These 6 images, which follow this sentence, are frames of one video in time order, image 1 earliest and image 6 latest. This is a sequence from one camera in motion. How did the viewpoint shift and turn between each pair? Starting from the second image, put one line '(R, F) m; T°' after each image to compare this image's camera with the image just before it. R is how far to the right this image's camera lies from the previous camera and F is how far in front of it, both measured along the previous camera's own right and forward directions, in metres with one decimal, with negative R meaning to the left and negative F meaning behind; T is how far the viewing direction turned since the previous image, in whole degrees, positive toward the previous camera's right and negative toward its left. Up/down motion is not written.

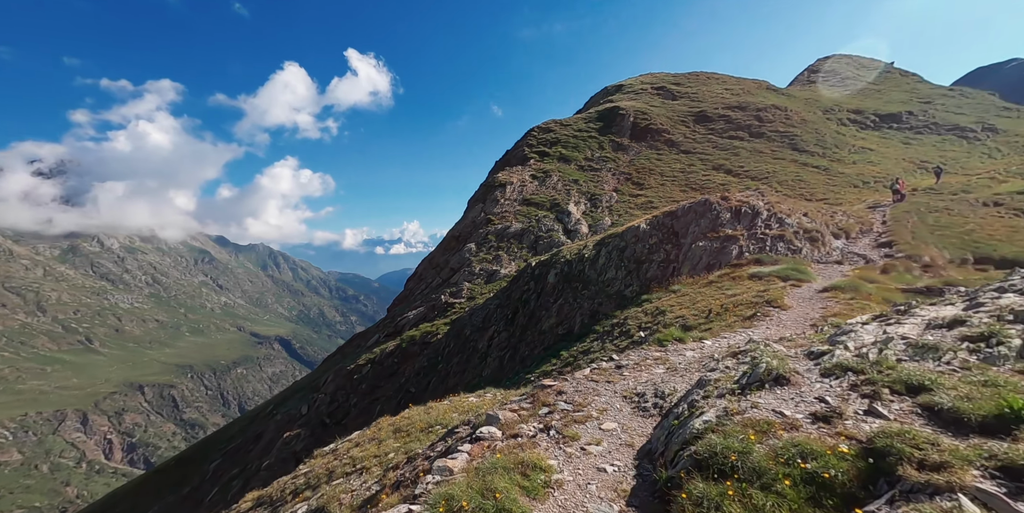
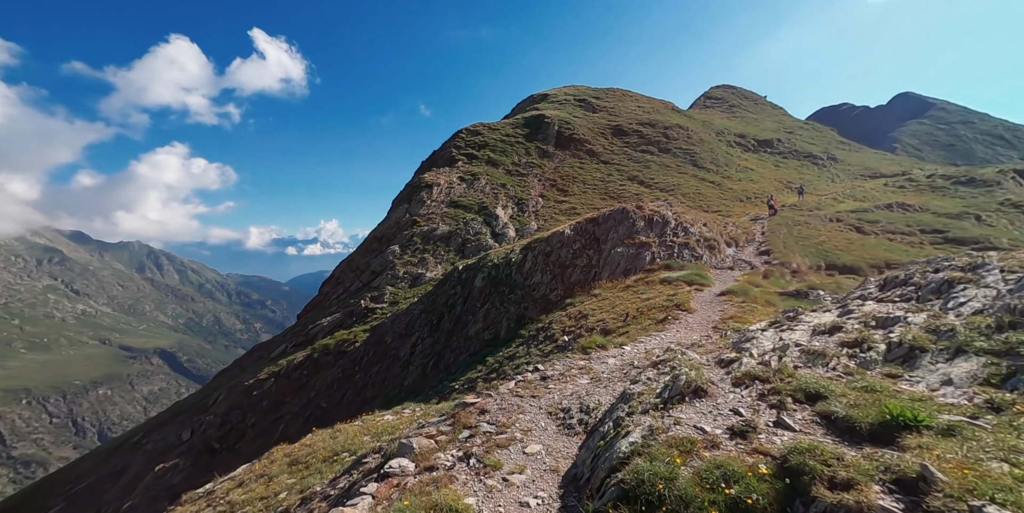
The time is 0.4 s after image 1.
(+0.1, +0.5) m; +9°
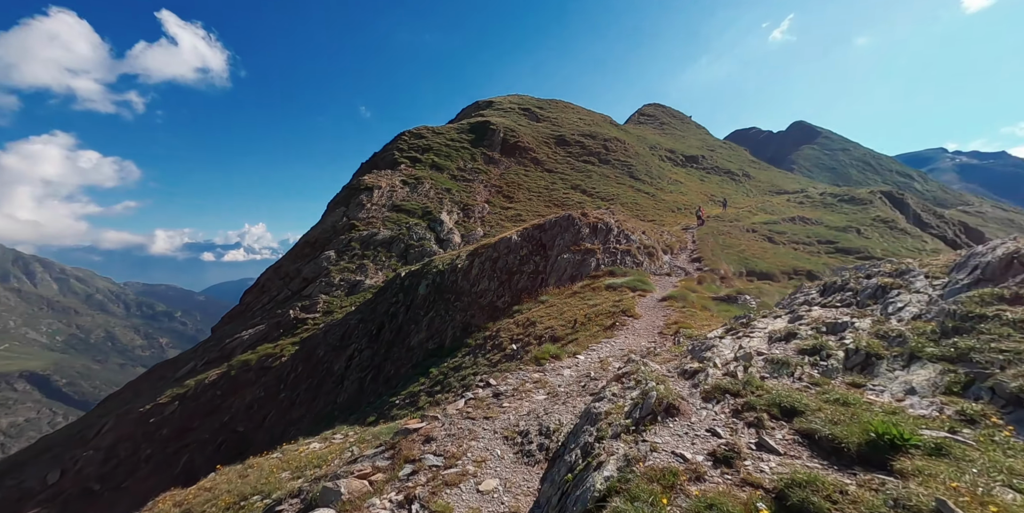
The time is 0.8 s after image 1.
(-0.1, +0.9) m; +7°
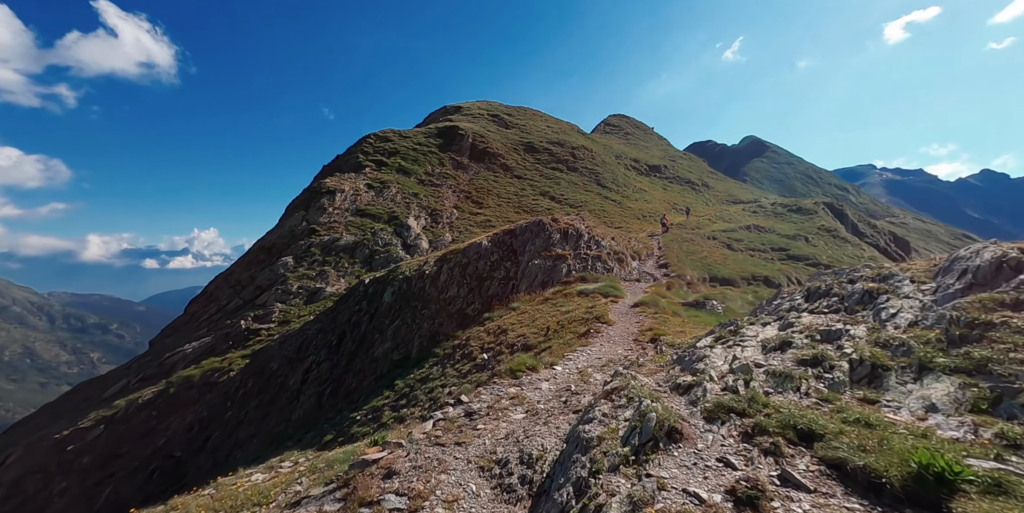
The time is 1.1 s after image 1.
(-0.1, +1.0) m; +4°
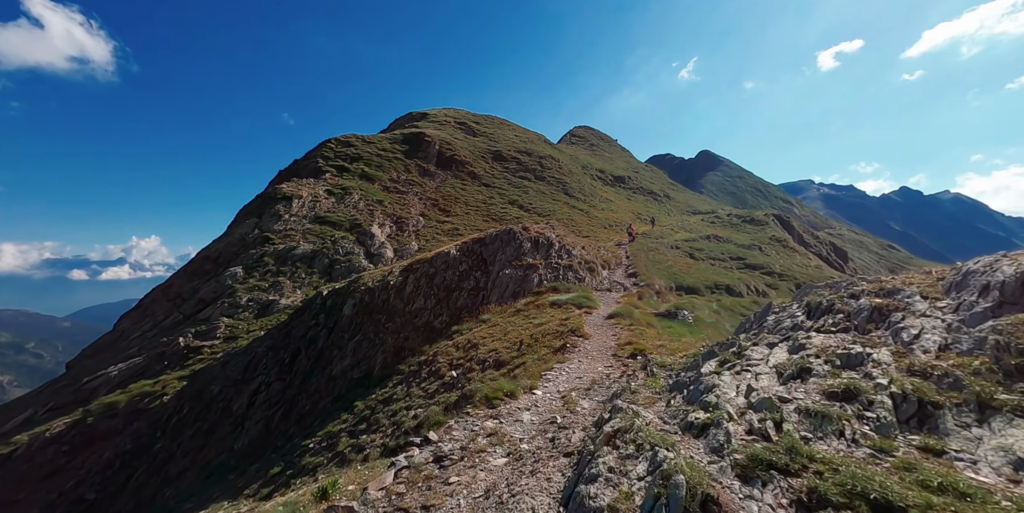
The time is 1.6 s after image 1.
(-0.2, +1.4) m; +4°
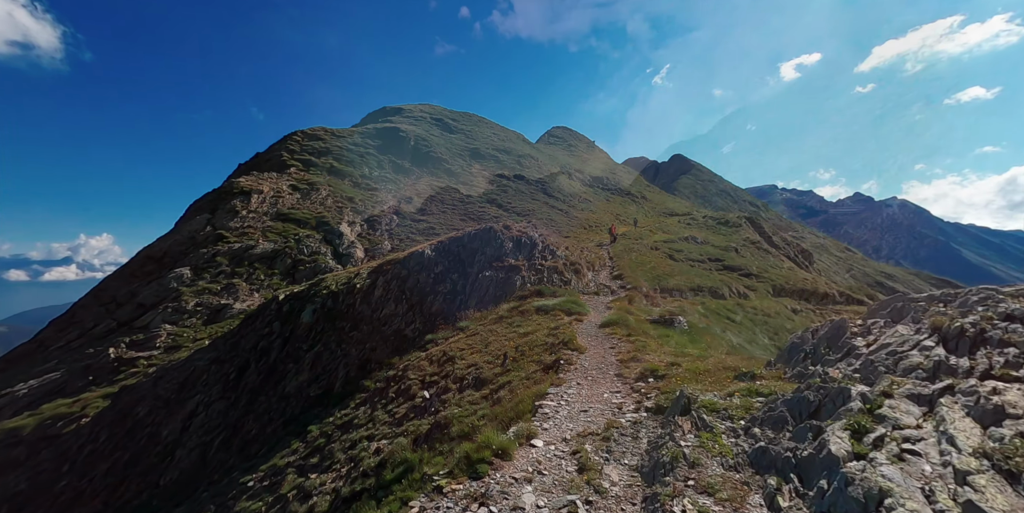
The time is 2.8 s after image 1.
(-0.3, +3.6) m; +3°
